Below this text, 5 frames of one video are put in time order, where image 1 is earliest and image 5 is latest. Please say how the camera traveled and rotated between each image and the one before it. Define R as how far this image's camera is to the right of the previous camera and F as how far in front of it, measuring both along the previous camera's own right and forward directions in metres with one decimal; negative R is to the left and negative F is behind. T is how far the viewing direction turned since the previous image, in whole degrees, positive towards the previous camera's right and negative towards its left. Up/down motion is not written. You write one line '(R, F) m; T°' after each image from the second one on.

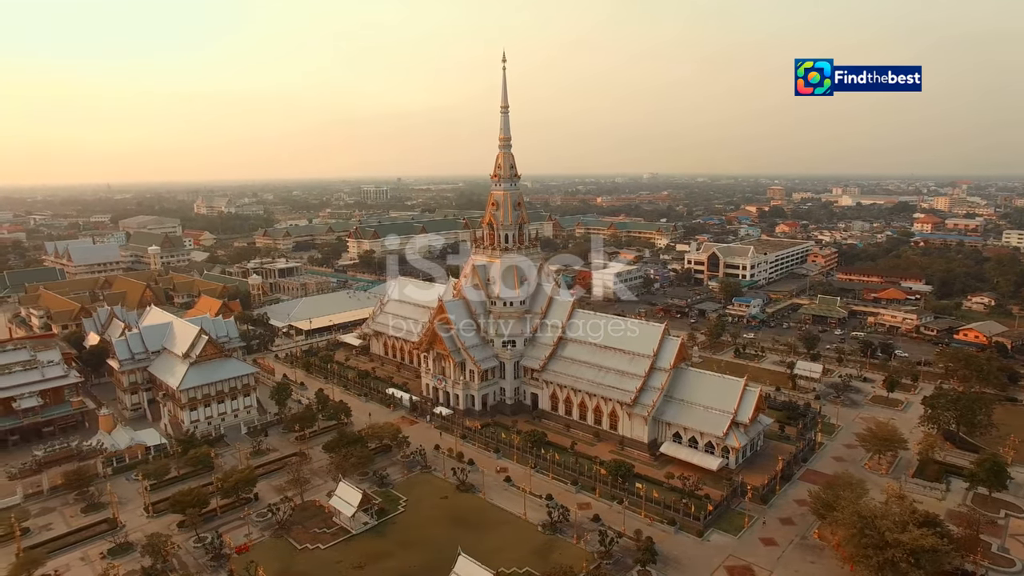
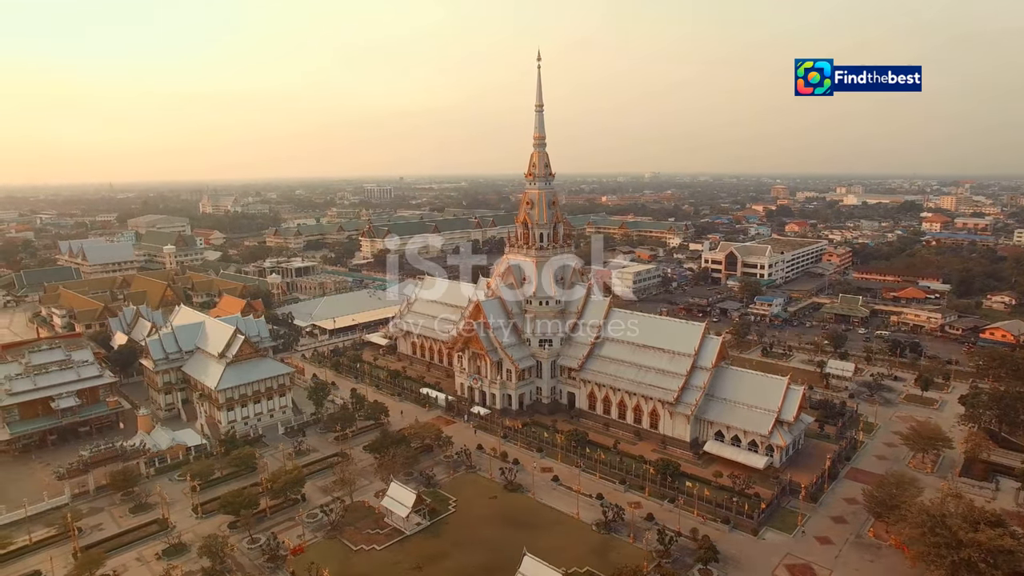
(-2.2, +0.1) m; 0°
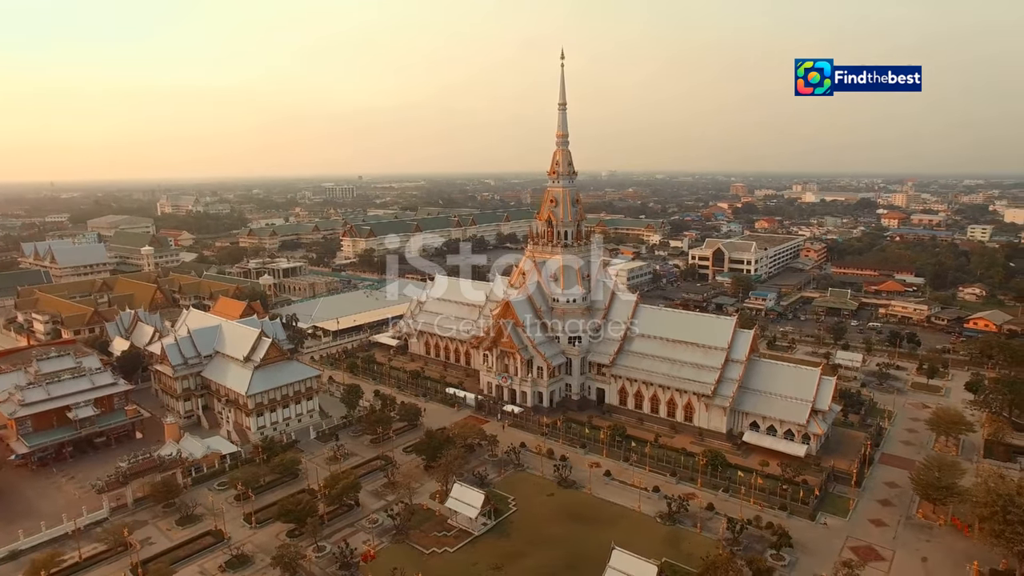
(-4.3, +0.2) m; +5°
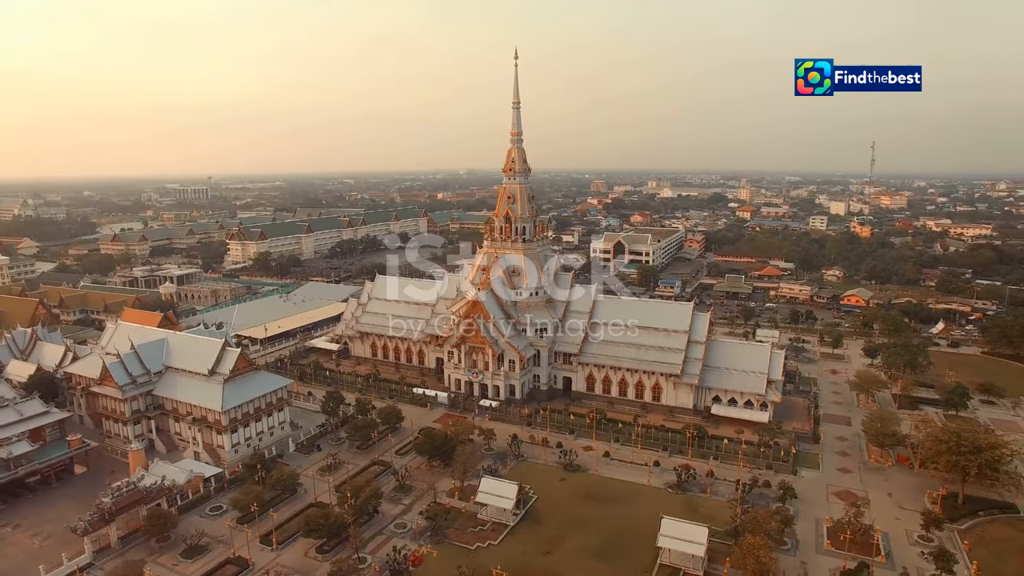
(-6.4, +0.3) m; +13°
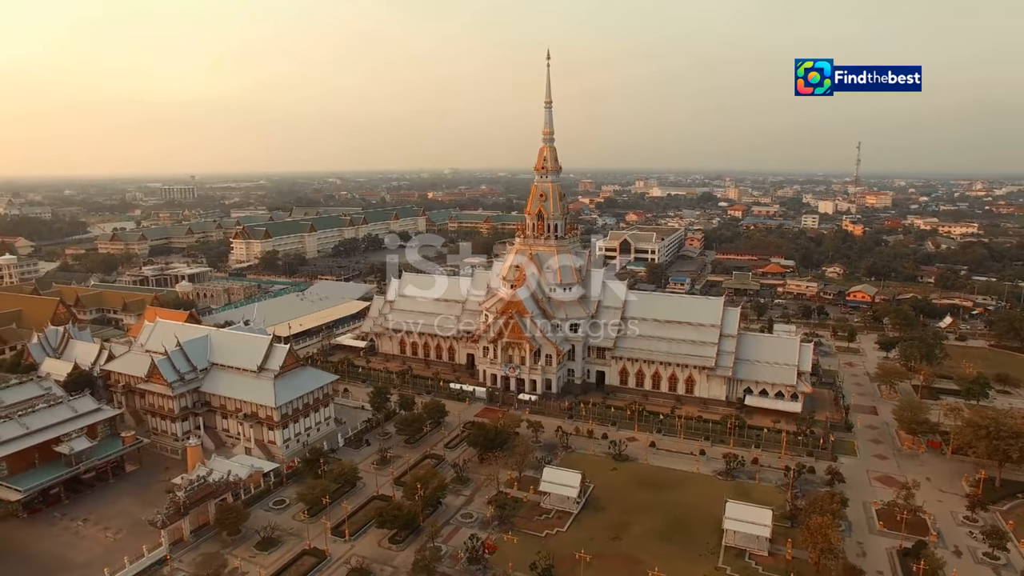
(-3.2, -0.5) m; +2°
